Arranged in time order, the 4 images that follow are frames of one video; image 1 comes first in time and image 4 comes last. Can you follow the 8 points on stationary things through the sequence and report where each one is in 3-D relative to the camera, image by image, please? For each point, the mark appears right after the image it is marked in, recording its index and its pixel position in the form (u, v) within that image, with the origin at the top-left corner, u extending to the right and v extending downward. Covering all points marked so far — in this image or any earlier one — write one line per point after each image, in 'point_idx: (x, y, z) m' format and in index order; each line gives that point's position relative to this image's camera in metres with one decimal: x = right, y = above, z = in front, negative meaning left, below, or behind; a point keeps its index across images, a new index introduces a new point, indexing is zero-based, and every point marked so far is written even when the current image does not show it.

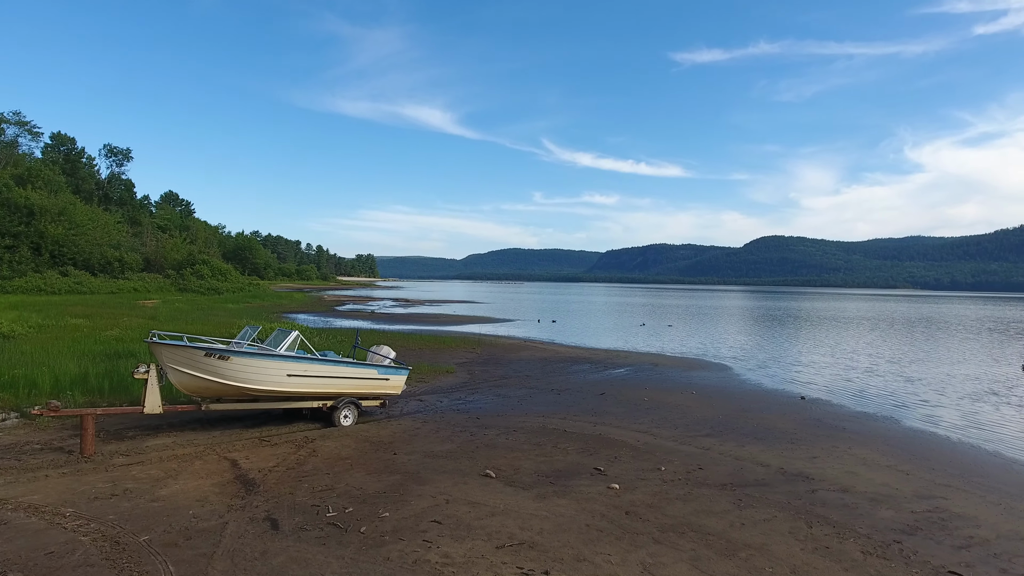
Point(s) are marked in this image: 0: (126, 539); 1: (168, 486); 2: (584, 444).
0: (-4.6, -3.0, +6.9) m
1: (-5.1, -2.9, +8.6) m
2: (+1.4, -3.1, +11.7) m
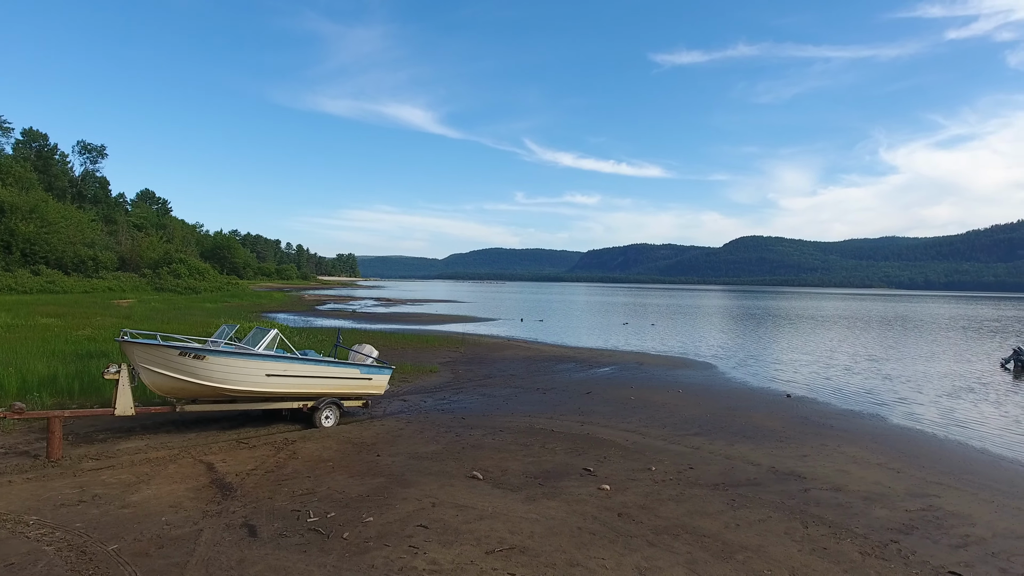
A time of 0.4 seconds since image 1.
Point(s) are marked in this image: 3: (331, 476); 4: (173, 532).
0: (-4.7, -2.9, +6.5) m
1: (-5.3, -2.9, +8.2) m
2: (+1.2, -3.1, +11.4) m
3: (-2.8, -3.0, +9.1) m
4: (-4.1, -2.9, +7.0) m
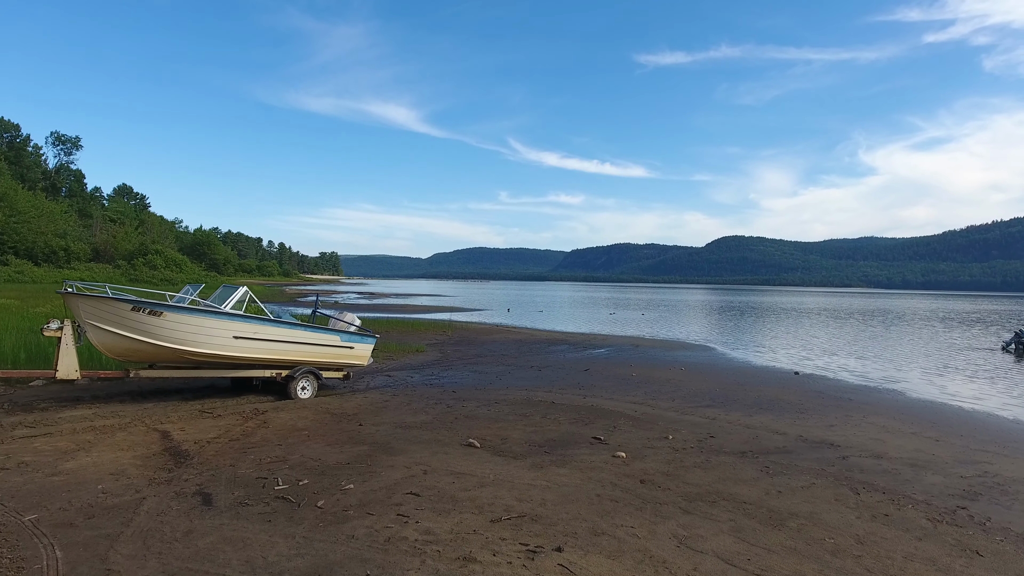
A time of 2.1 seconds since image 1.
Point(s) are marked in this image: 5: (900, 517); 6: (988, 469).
0: (-4.6, -2.1, +5.2) m
1: (-5.2, -2.0, +6.9) m
2: (+1.1, -2.2, +10.3) m
3: (-2.8, -2.1, +7.9) m
4: (-4.0, -2.1, +5.7) m
5: (+4.0, -2.4, +6.0) m
6: (+6.4, -2.4, +7.8) m
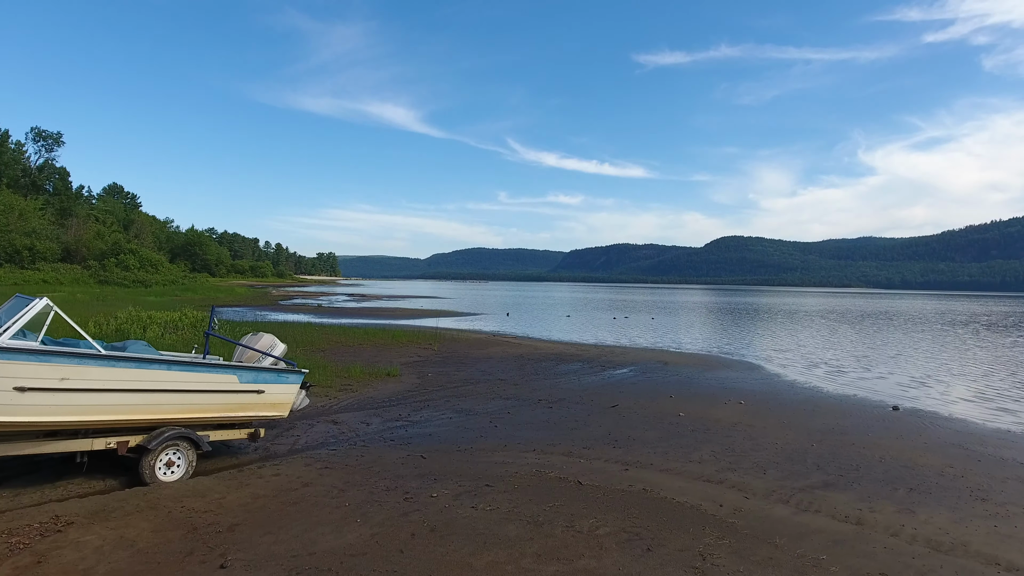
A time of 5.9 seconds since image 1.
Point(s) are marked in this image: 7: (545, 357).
0: (-4.5, -2.2, +0.8) m
1: (-5.2, -2.2, +2.6) m
2: (+1.2, -2.4, +6.0) m
3: (-2.8, -2.3, +3.6) m
4: (-3.9, -2.2, +1.4) m
5: (+4.0, -2.5, +1.7) m
6: (+6.4, -2.5, +3.5) m
7: (+1.2, -2.3, +19.6) m
